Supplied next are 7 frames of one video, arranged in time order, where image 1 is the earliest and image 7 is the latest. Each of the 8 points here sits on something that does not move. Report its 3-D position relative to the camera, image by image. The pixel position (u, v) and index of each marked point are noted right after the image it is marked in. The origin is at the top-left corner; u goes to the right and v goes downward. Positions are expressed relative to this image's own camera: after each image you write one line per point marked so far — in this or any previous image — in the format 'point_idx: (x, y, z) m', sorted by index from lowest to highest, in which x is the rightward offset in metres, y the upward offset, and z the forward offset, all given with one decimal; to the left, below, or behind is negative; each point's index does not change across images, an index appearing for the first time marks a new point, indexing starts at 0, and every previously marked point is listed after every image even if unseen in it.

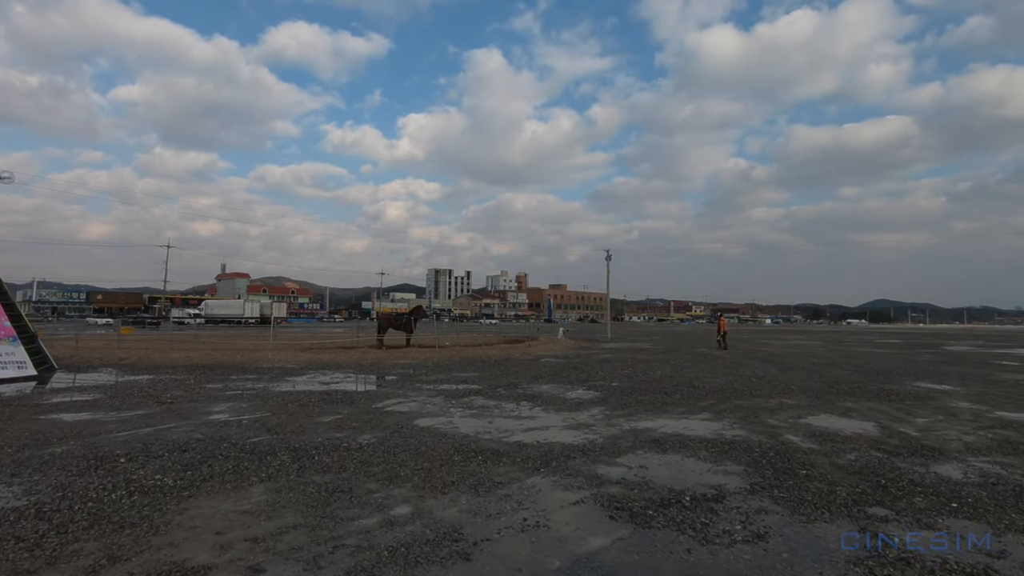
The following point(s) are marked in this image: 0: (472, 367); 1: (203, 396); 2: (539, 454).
0: (-1.5, -3.0, +18.9) m
1: (-7.2, -2.5, +11.8) m
2: (+0.4, -2.2, +6.8) m
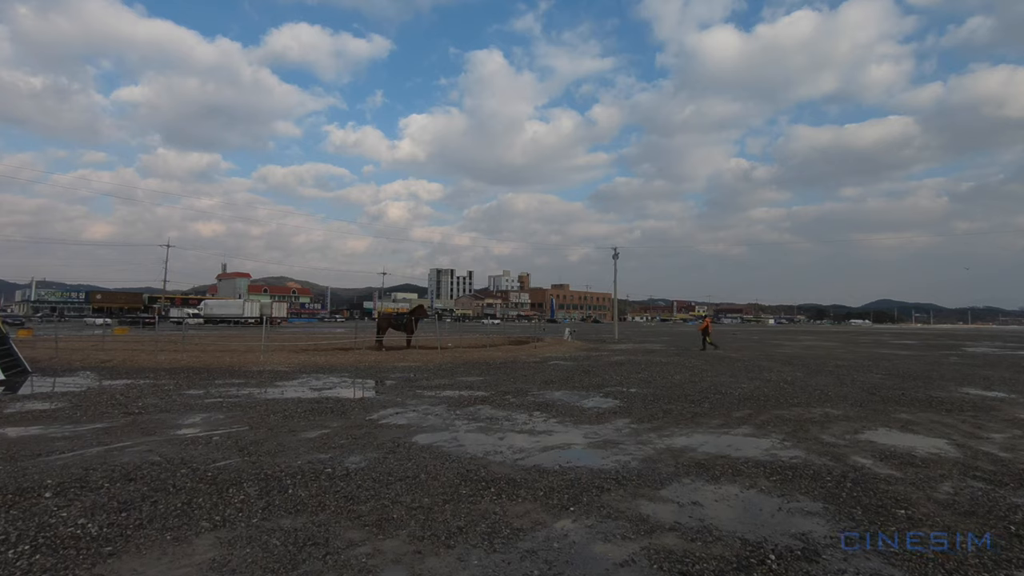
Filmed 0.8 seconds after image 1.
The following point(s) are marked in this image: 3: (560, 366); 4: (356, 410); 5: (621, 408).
0: (-1.2, -2.9, +17.6) m
1: (-7.0, -2.4, +10.6) m
2: (+0.6, -2.2, +5.5) m
3: (+1.8, -3.0, +19.3) m
4: (-3.1, -2.4, +10.0) m
5: (+2.3, -2.5, +10.7) m
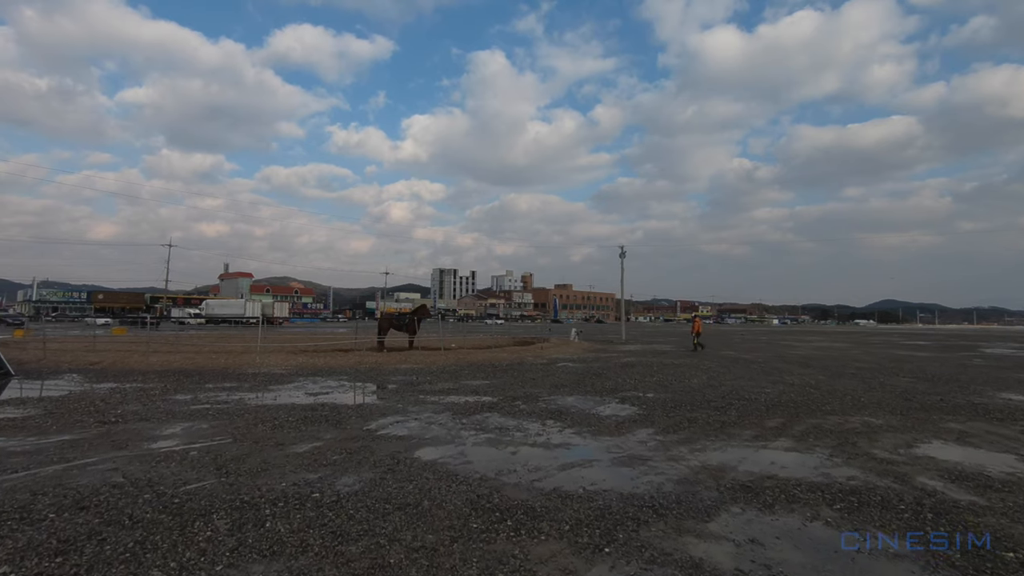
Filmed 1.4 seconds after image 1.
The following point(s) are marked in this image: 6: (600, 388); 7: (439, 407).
0: (-1.0, -2.9, +16.8) m
1: (-6.8, -2.4, +9.7) m
2: (+0.8, -2.1, +4.7) m
3: (+2.1, -3.0, +18.5) m
4: (-2.9, -2.4, +9.2) m
5: (+2.5, -2.5, +9.8) m
6: (+2.4, -2.7, +13.7) m
7: (-1.5, -2.5, +10.6) m
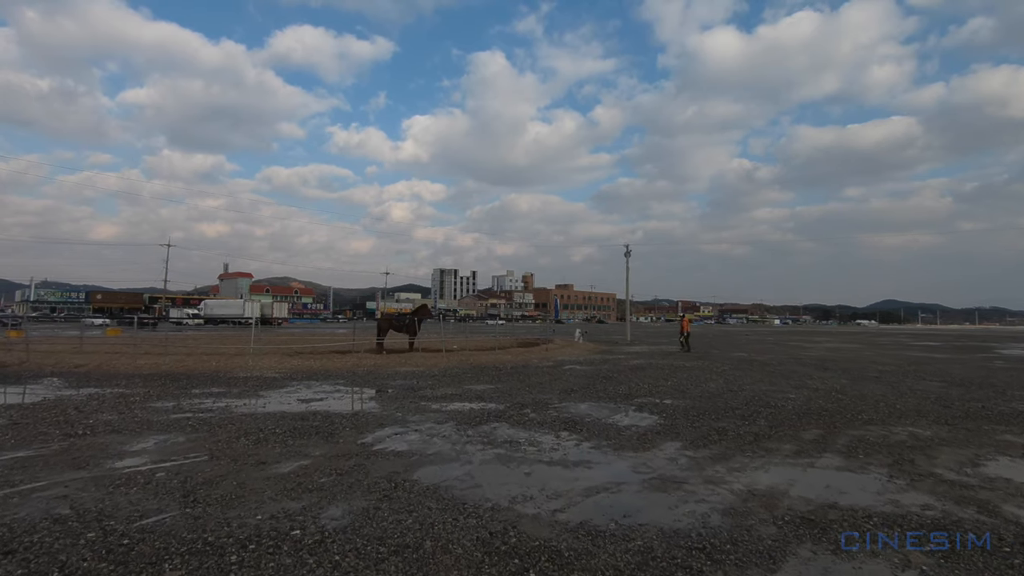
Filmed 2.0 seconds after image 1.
0: (-0.8, -2.8, +15.9) m
1: (-6.6, -2.4, +8.9) m
2: (+0.9, -2.1, +3.8) m
3: (+2.3, -2.9, +17.6) m
4: (-2.7, -2.3, +8.3) m
5: (+2.7, -2.5, +8.9) m
6: (+2.6, -2.7, +12.9) m
7: (-1.4, -2.5, +9.7) m
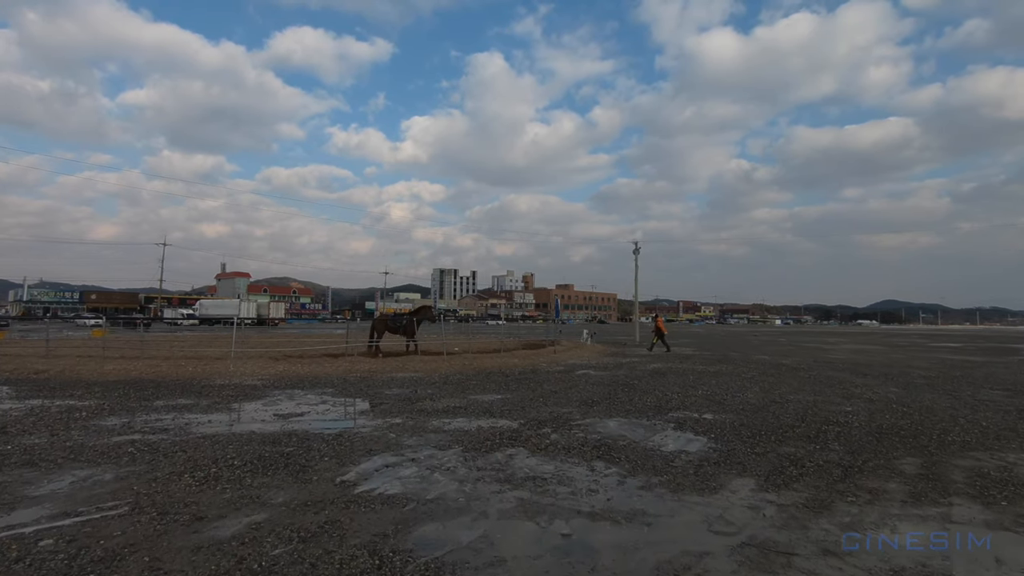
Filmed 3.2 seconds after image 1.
0: (-0.5, -2.7, +14.2) m
1: (-6.3, -2.3, +7.1) m
2: (+1.2, -2.0, +2.1) m
3: (+2.5, -2.8, +15.9) m
4: (-2.4, -2.3, +6.6) m
5: (+3.0, -2.4, +7.2) m
6: (+2.9, -2.6, +11.1) m
7: (-1.1, -2.4, +8.0) m
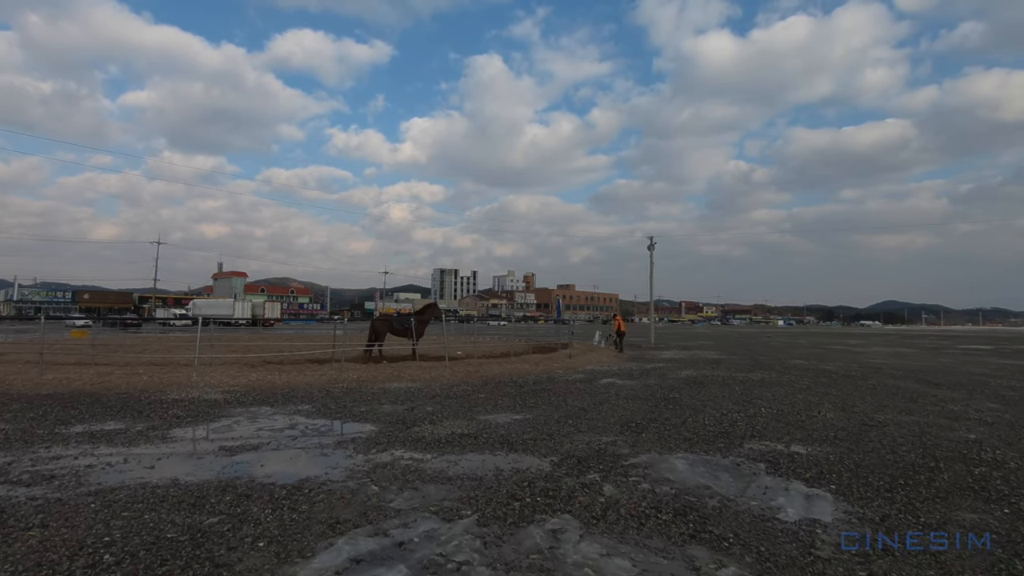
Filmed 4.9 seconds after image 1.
0: (-0.1, -2.6, +11.6) m
1: (-5.9, -2.1, +4.6) m
2: (+1.6, -1.8, -0.5) m
3: (+2.9, -2.7, +13.3) m
4: (-2.0, -2.1, +4.1) m
5: (+3.4, -2.2, +4.6) m
6: (+3.3, -2.5, +8.6) m
7: (-0.7, -2.2, +5.4) m
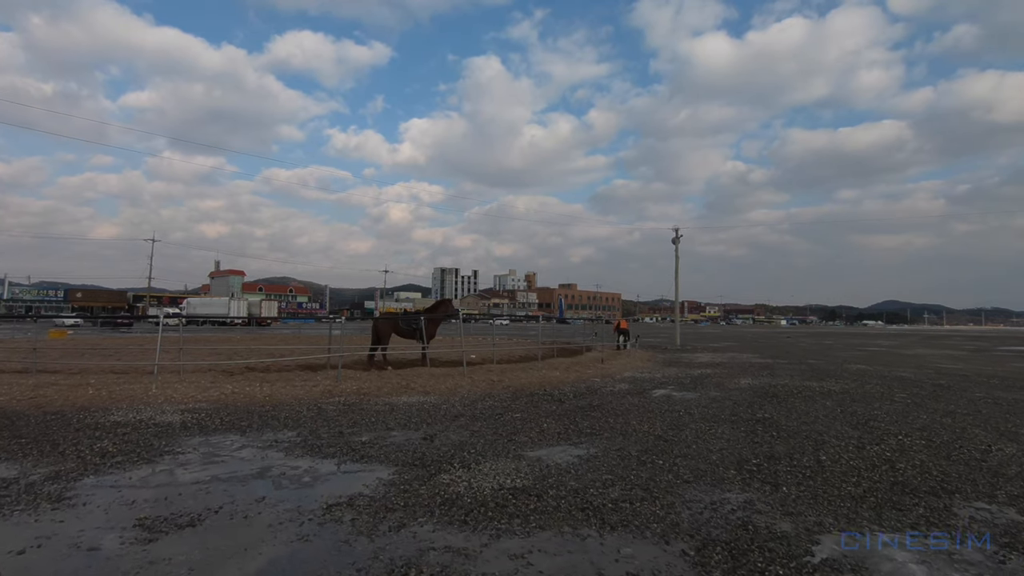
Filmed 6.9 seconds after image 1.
0: (+0.7, -2.4, +8.8) m
1: (-5.0, -1.9, +1.8) m
2: (+2.5, -1.6, -3.3) m
3: (+3.8, -2.5, +10.5) m
4: (-1.2, -1.9, +1.2) m
5: (+4.2, -2.0, +1.8) m
6: (+4.1, -2.3, +5.8) m
7: (+0.2, -2.0, +2.6) m
